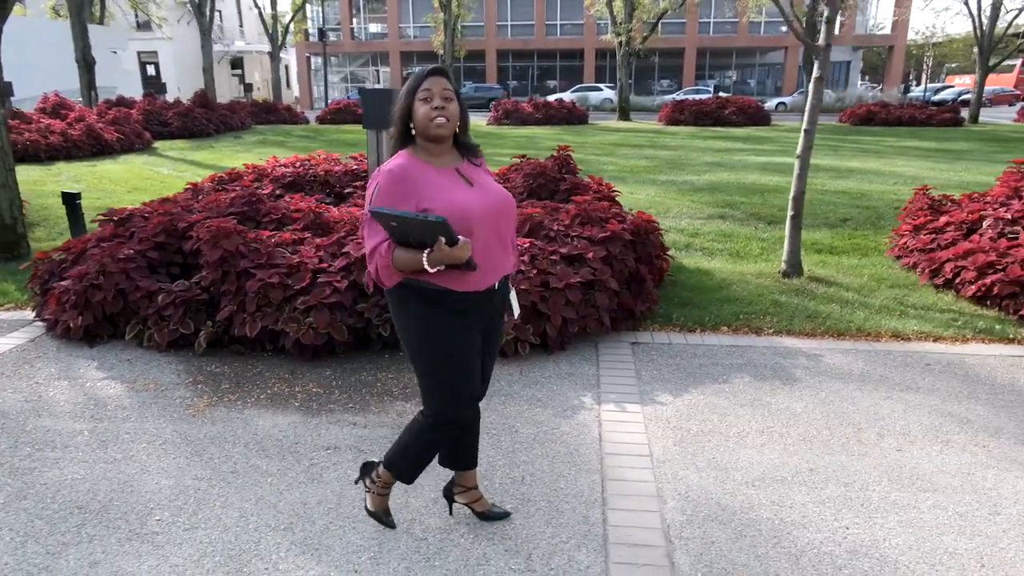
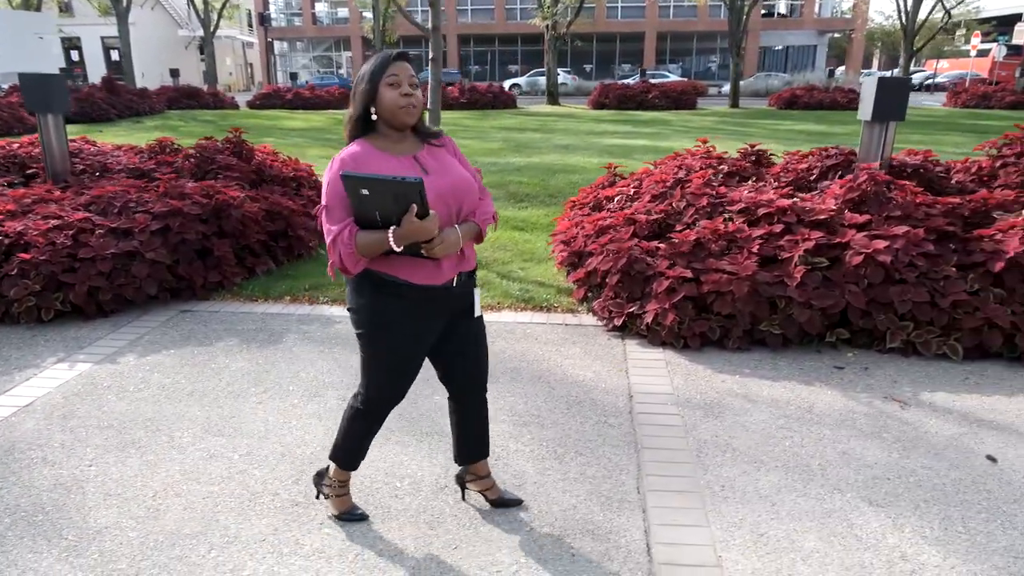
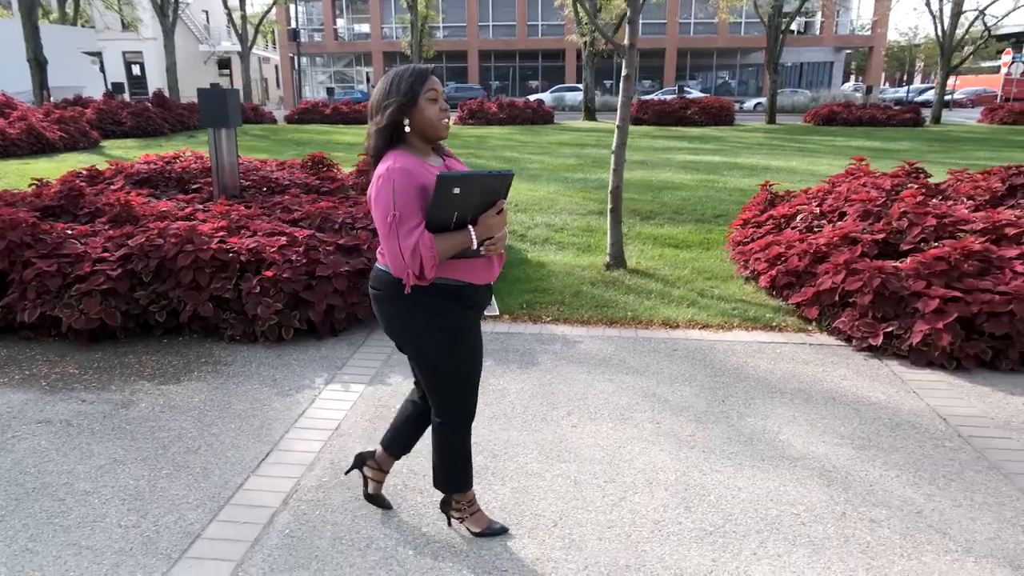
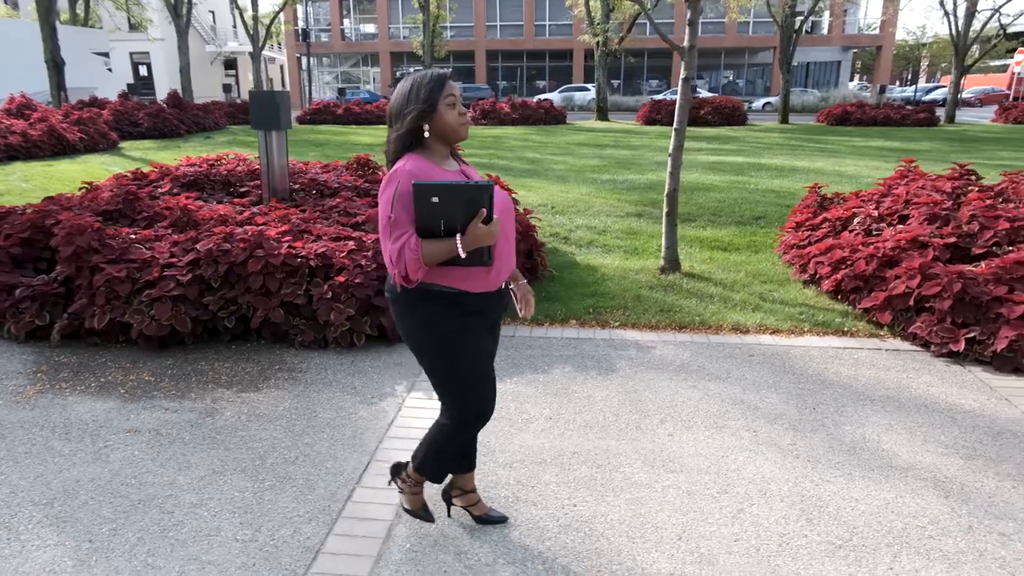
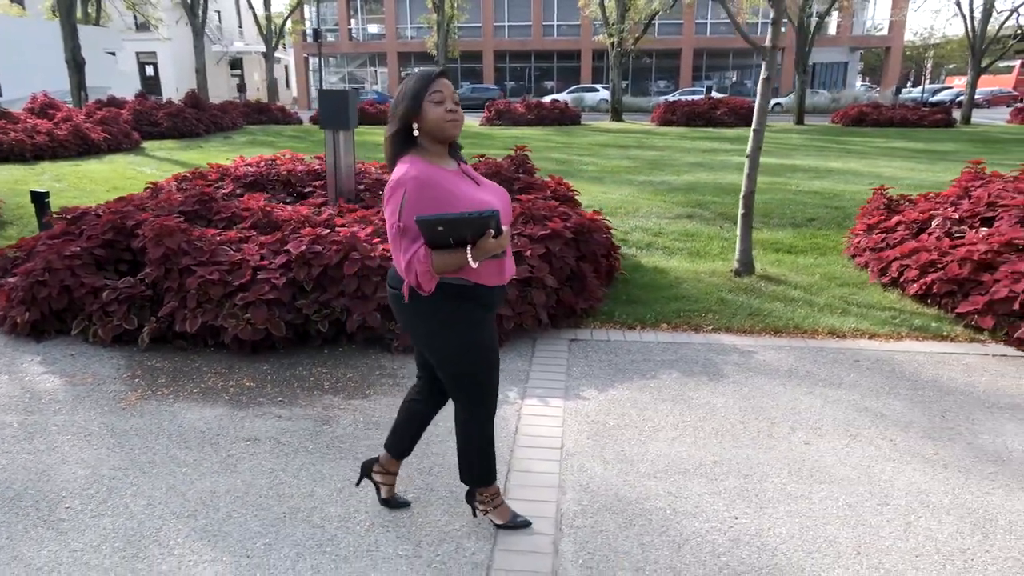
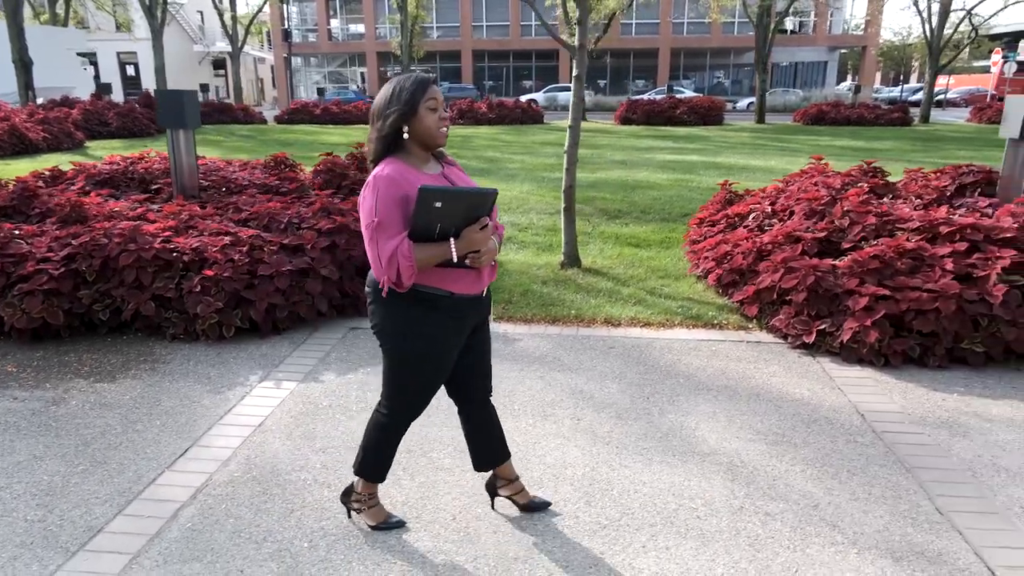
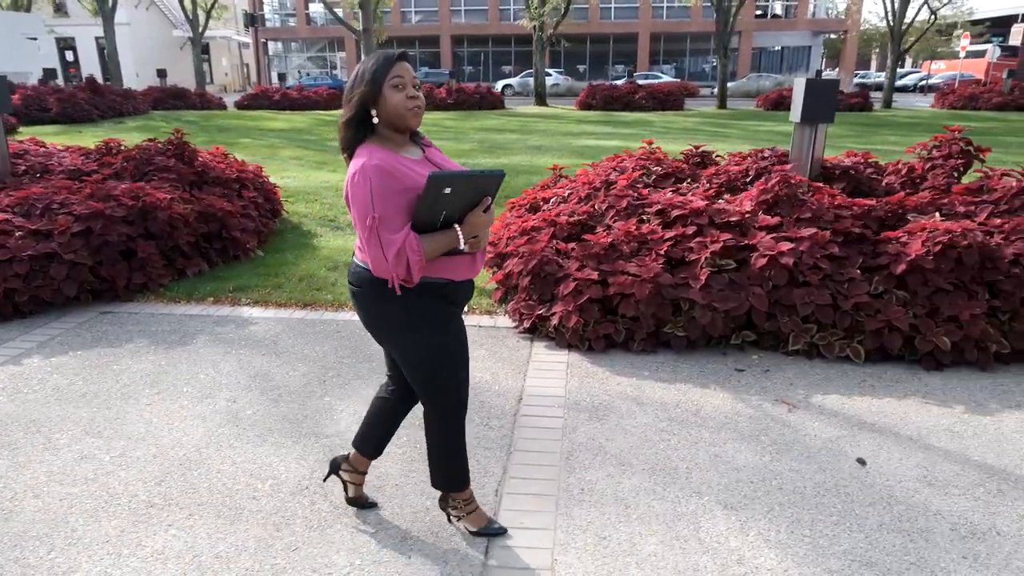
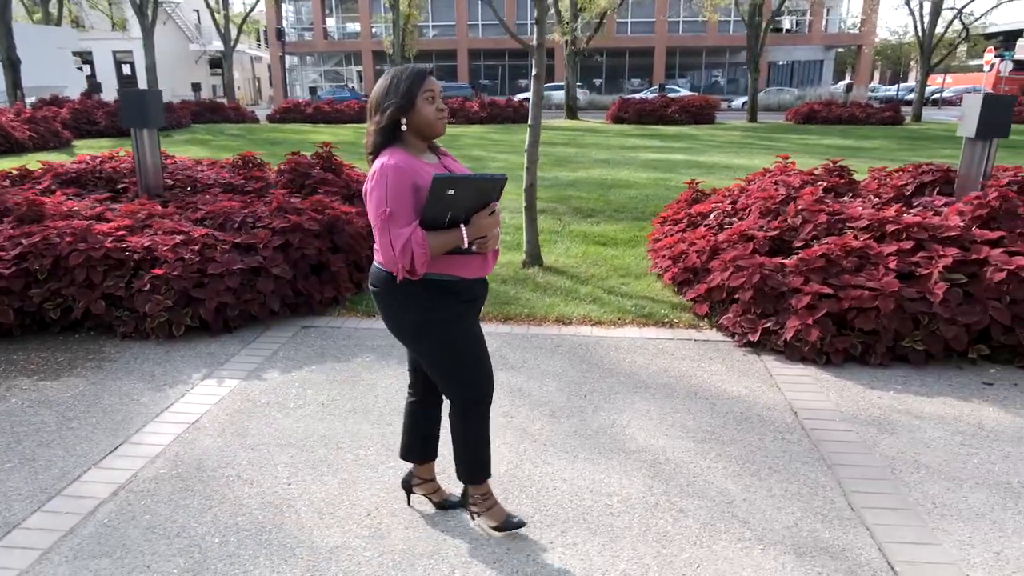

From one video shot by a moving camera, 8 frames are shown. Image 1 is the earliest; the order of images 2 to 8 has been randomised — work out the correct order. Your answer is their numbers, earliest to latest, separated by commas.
5, 4, 3, 6, 8, 2, 7
